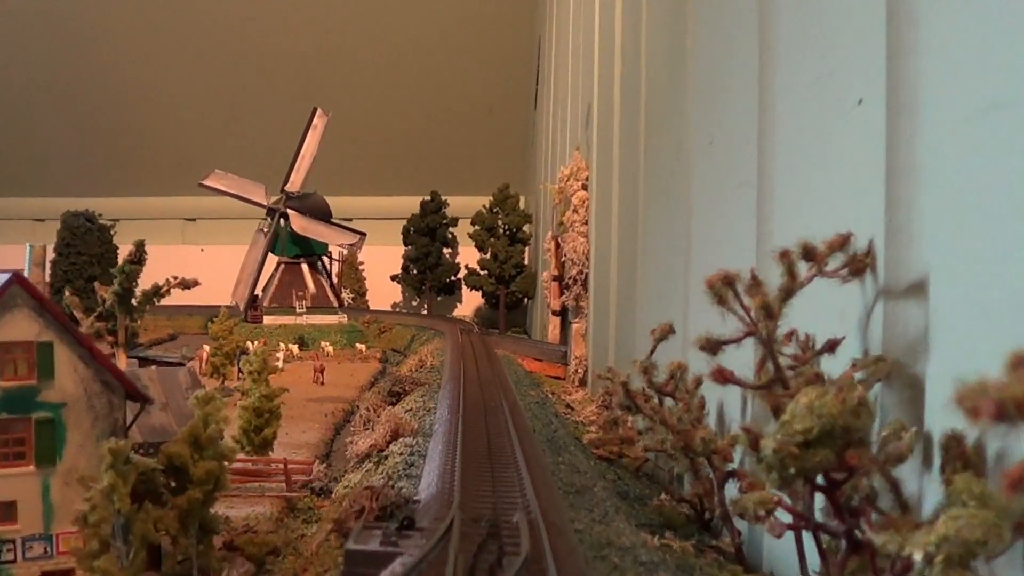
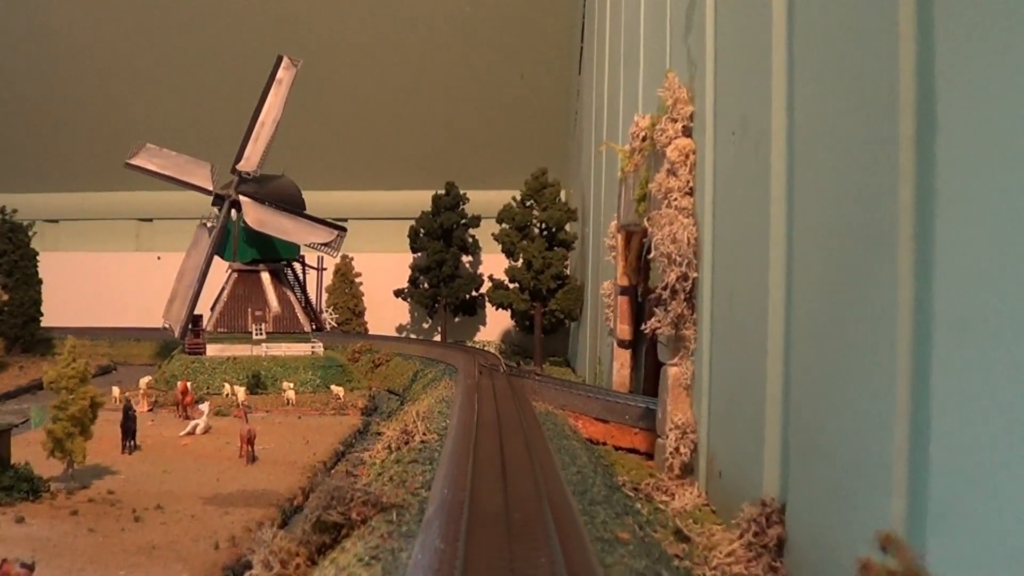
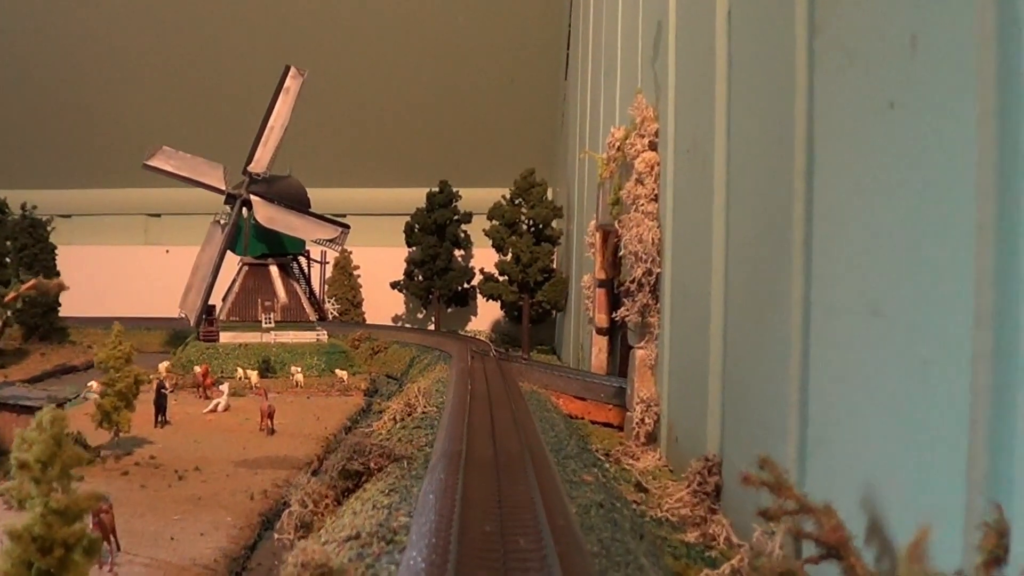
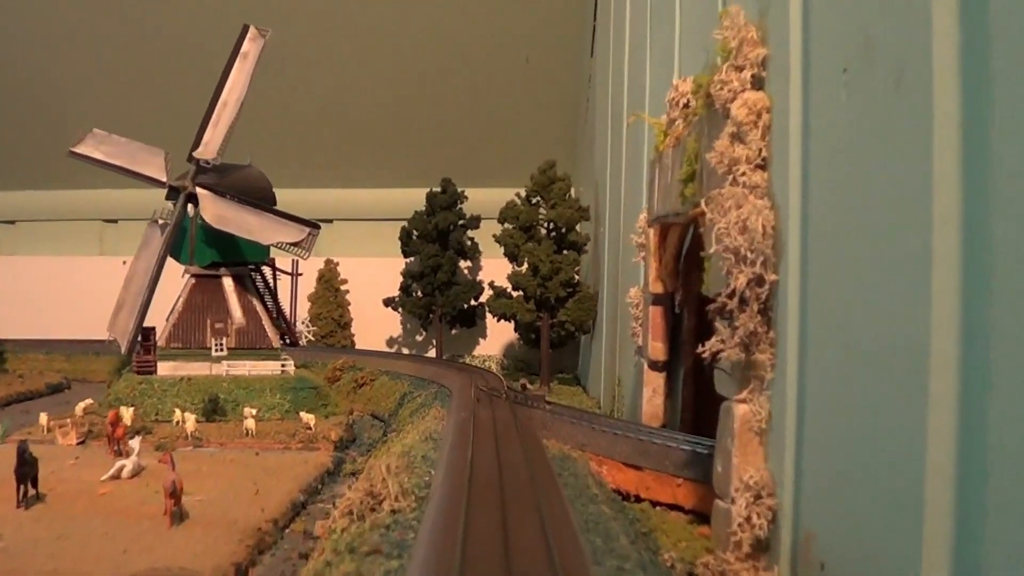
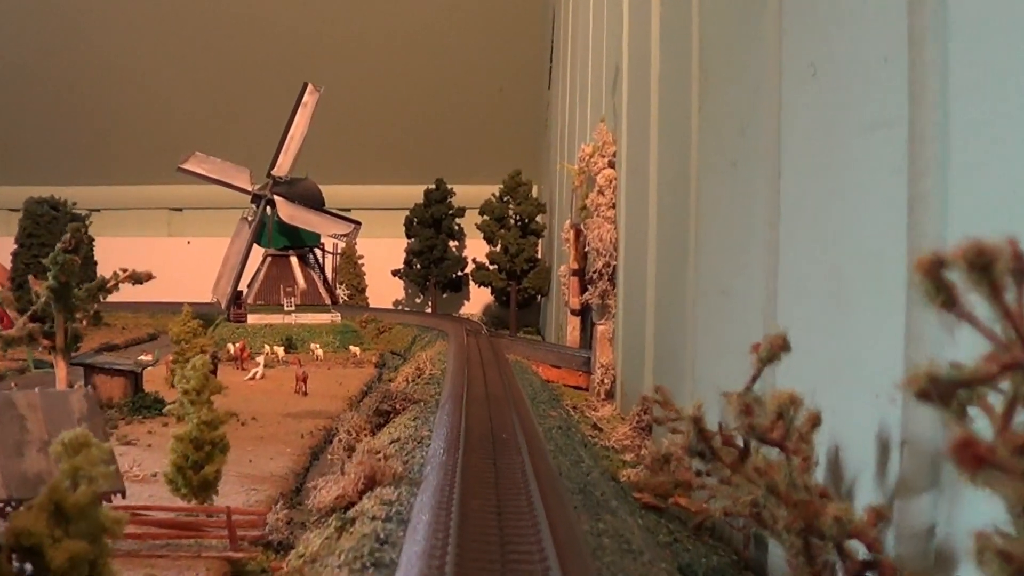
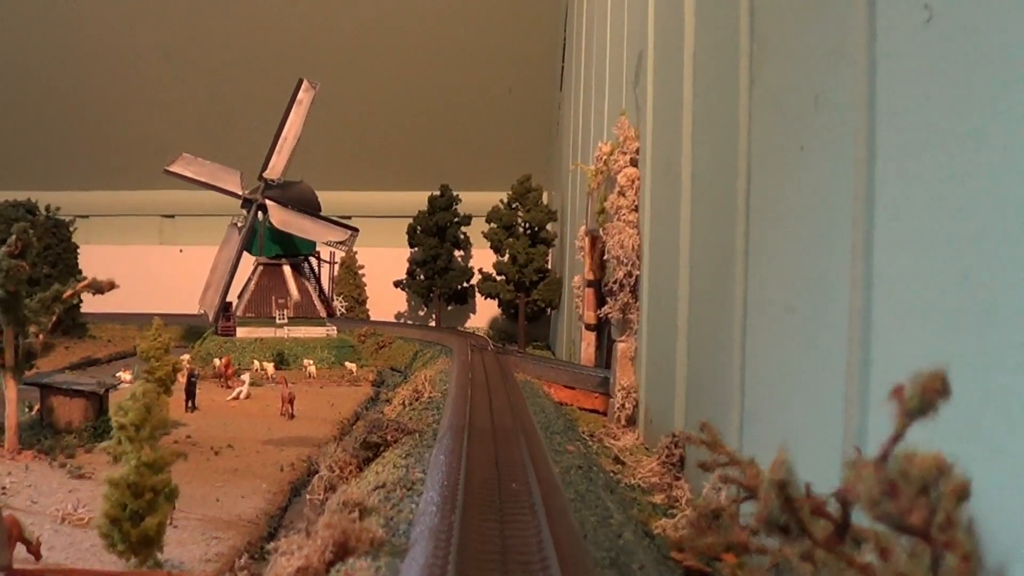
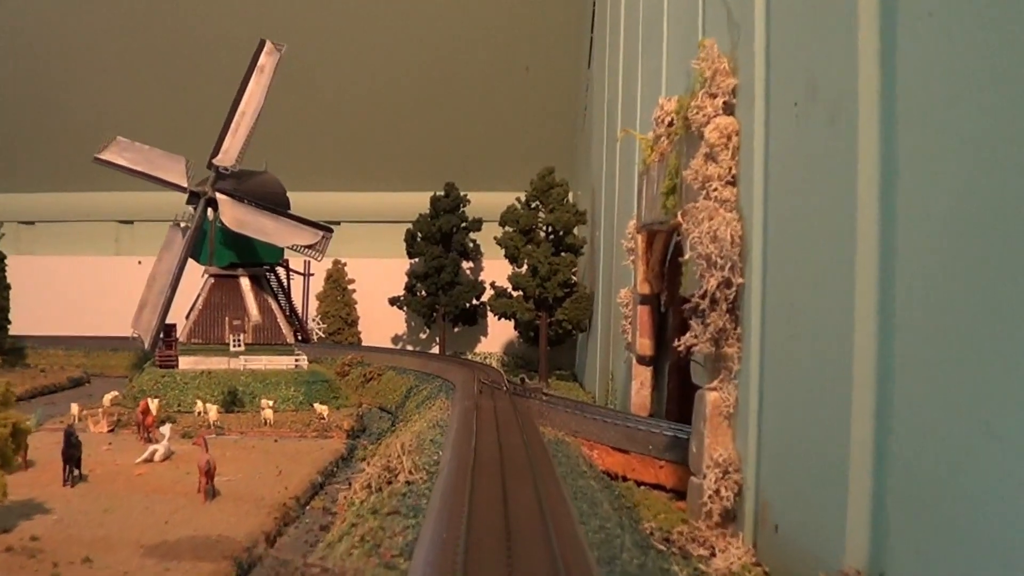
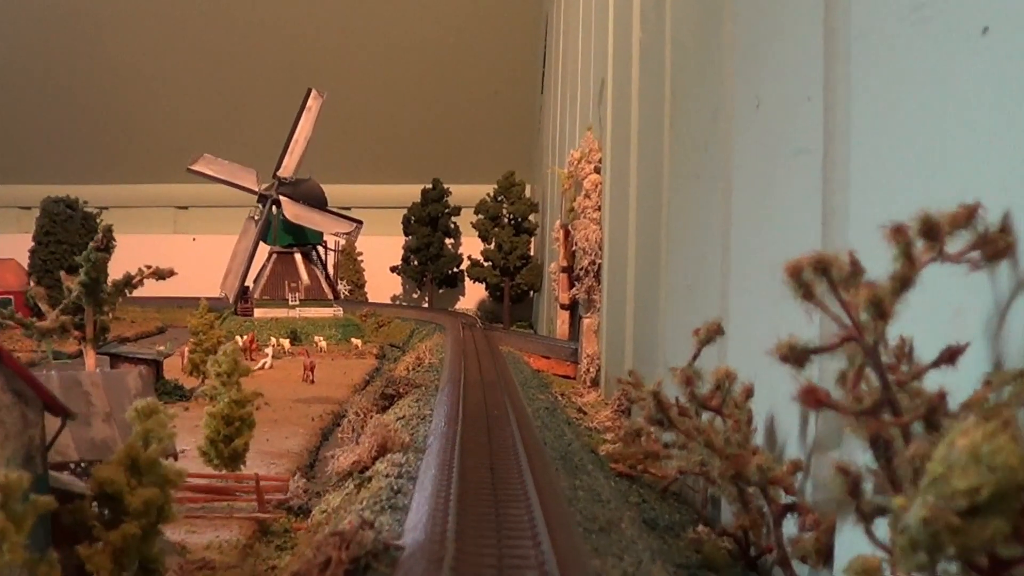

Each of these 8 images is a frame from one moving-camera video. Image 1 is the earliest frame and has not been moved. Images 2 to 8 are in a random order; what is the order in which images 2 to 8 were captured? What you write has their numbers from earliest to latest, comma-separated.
8, 5, 6, 3, 2, 7, 4
